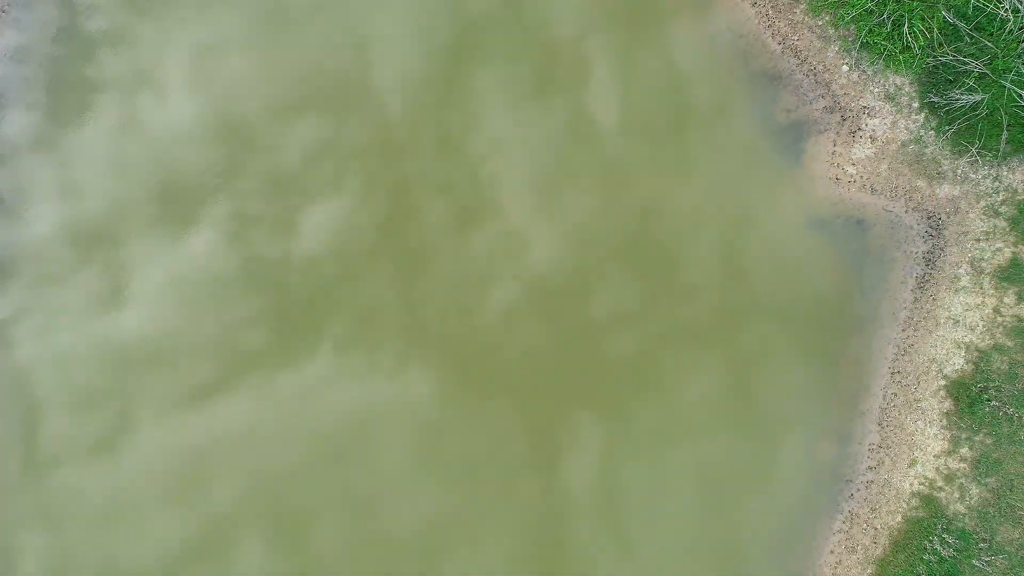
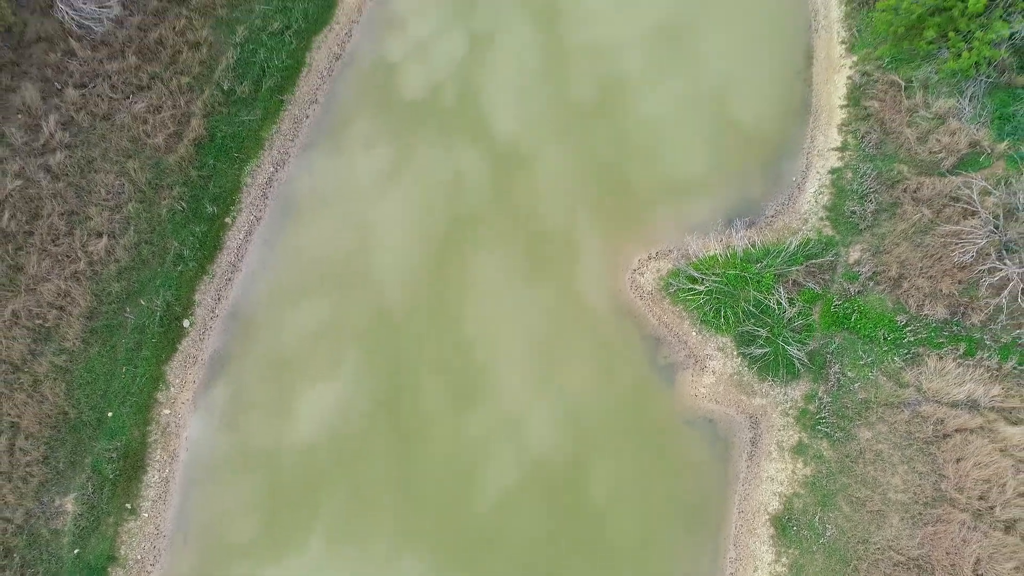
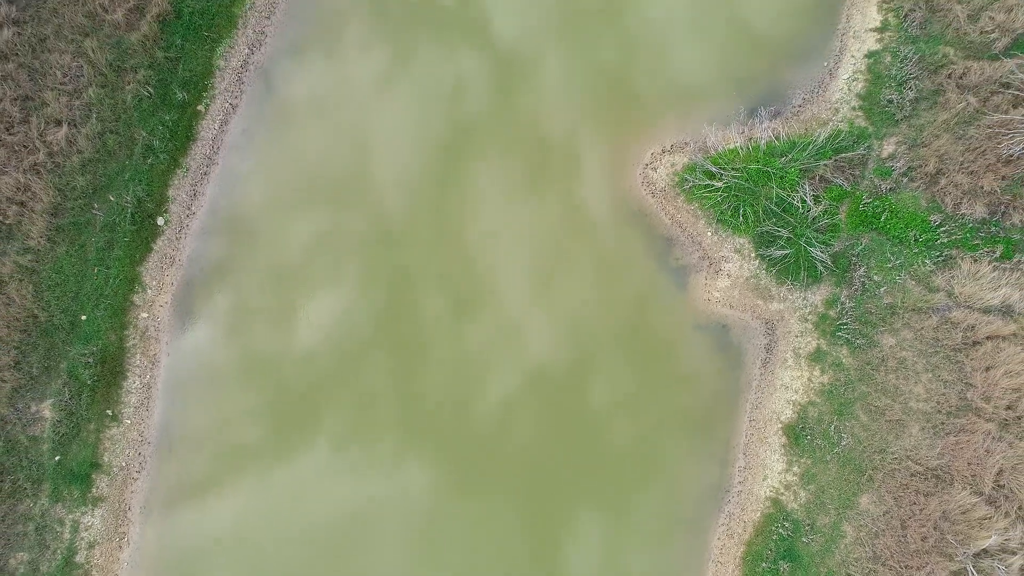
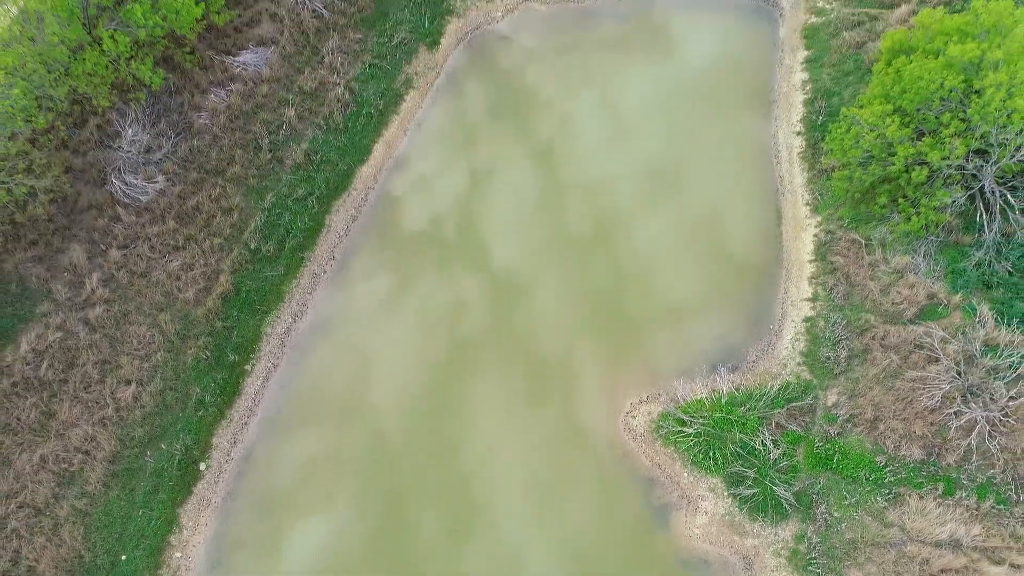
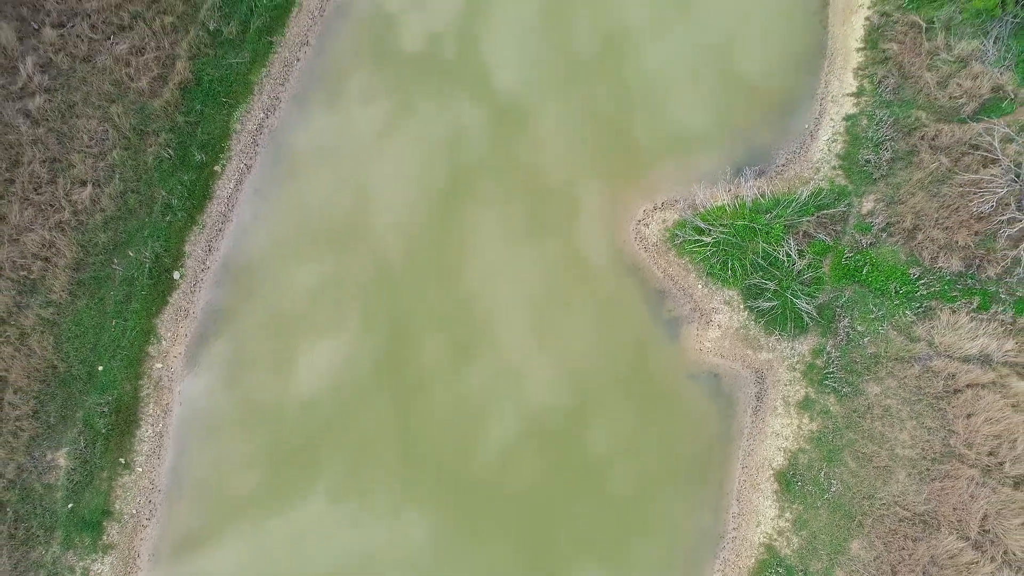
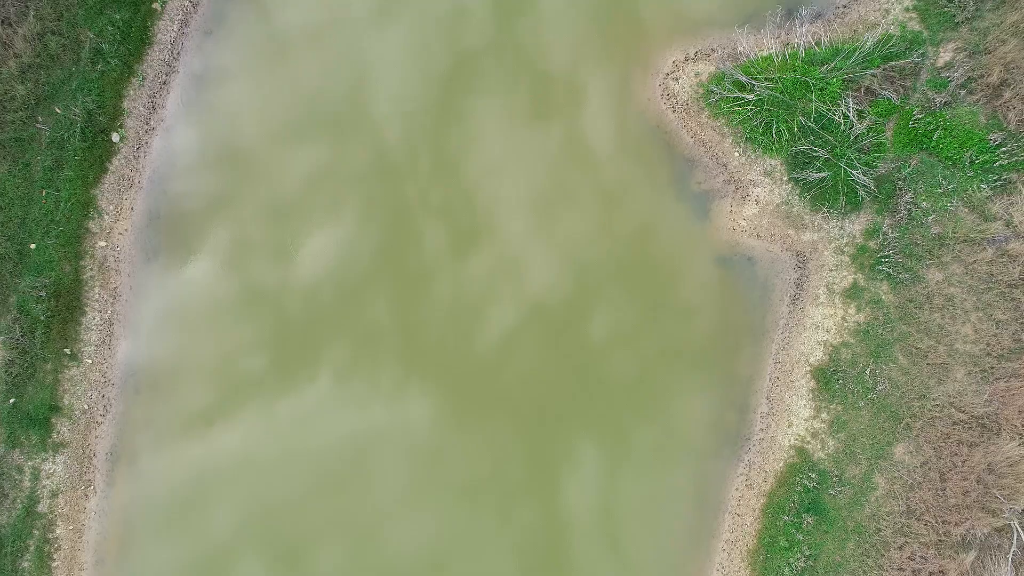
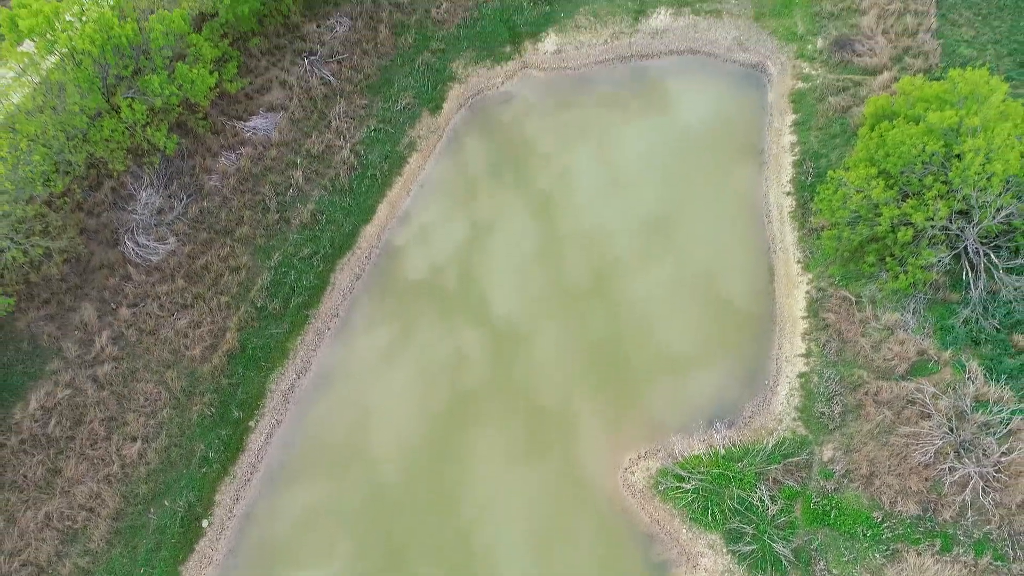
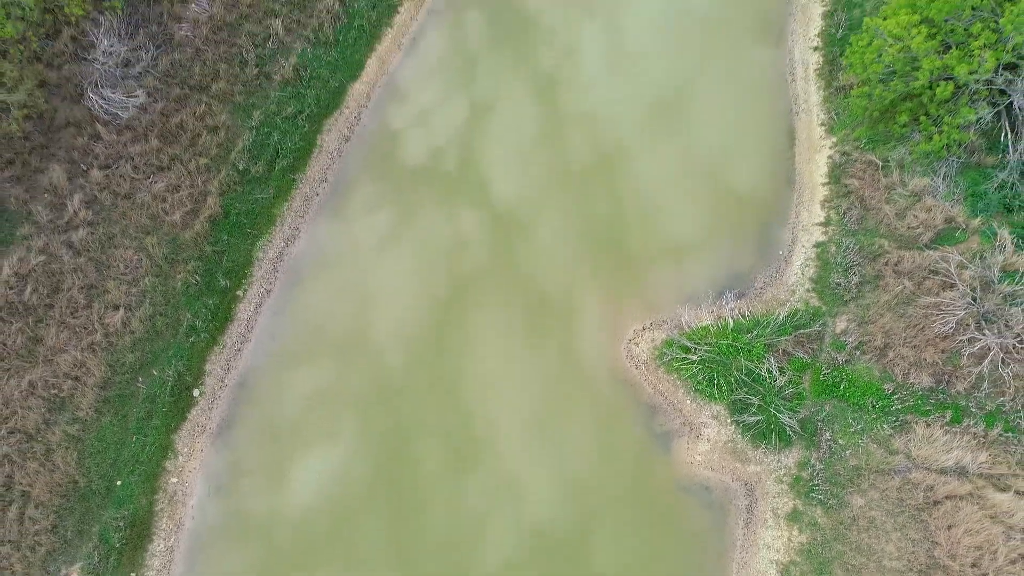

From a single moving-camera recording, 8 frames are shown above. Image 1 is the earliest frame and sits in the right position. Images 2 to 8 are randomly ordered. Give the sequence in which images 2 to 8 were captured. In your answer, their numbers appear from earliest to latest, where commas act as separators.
6, 3, 5, 2, 8, 4, 7
